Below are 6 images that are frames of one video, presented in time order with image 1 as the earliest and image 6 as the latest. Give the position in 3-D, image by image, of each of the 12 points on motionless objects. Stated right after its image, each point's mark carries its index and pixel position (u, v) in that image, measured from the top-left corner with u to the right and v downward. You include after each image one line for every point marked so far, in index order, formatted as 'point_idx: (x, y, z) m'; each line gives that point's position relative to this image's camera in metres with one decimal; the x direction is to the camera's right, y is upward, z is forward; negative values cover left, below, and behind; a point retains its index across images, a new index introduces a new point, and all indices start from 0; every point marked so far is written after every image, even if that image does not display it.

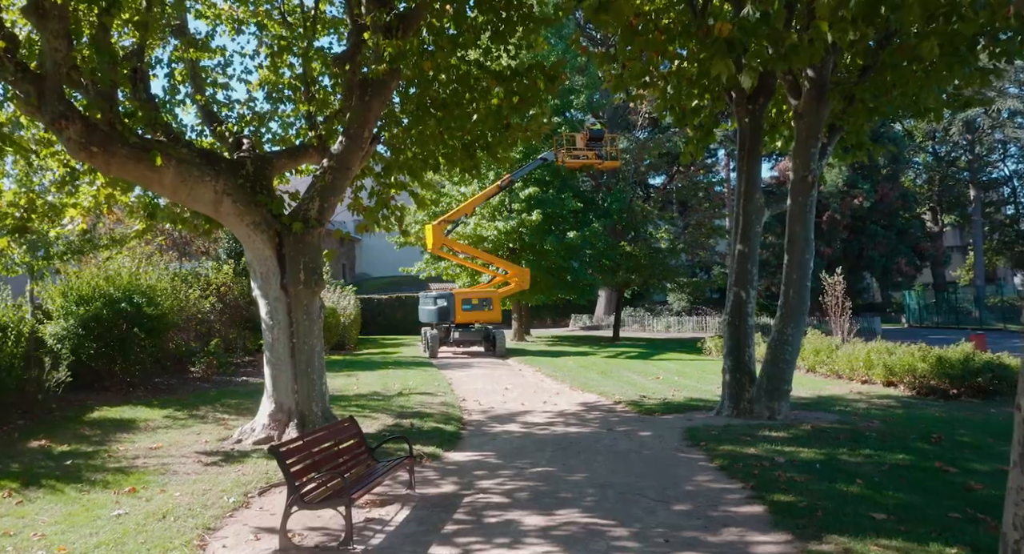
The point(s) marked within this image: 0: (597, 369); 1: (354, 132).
0: (+1.9, -2.0, +17.4) m
1: (-2.1, +2.0, +10.6) m
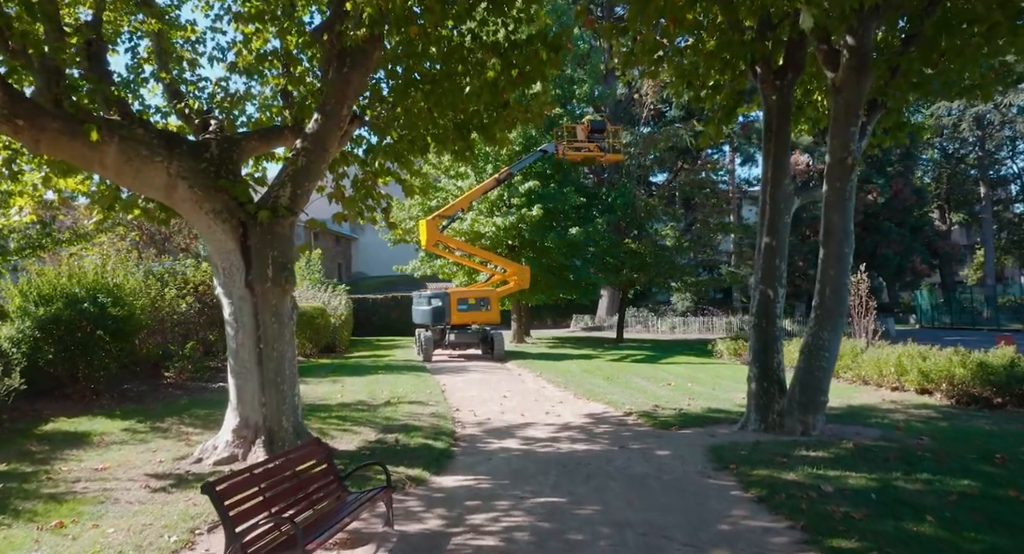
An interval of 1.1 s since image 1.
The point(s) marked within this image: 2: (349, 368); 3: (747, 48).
0: (+1.9, -2.0, +16.1) m
1: (-2.1, +2.0, +9.3) m
2: (-3.7, -2.1, +18.1) m
3: (+3.0, +2.9, +9.9) m
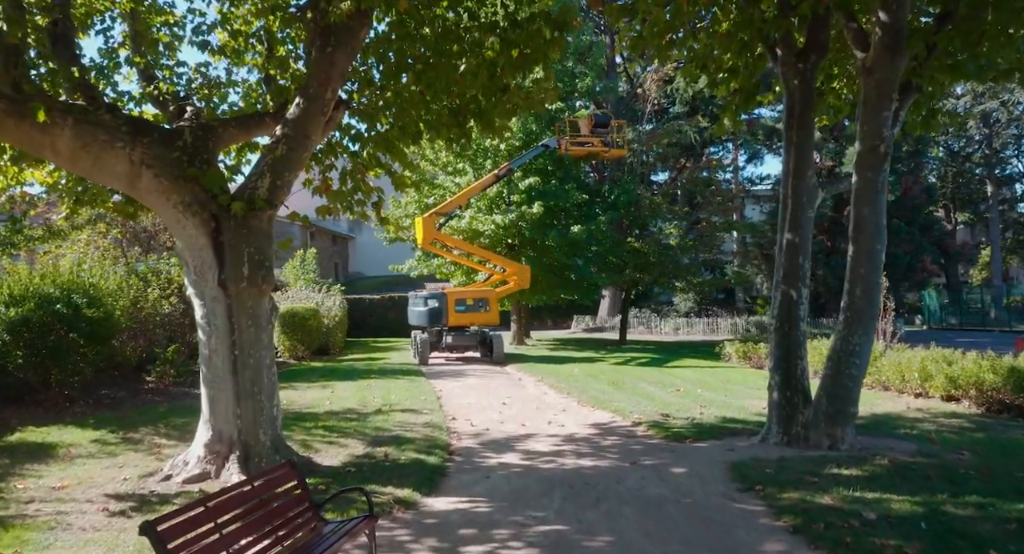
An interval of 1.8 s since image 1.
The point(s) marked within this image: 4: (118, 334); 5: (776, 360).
0: (+1.9, -2.0, +15.3) m
1: (-2.1, +2.0, +8.5) m
2: (-3.7, -2.1, +17.3) m
3: (+3.0, +2.9, +9.1) m
4: (-7.2, -1.0, +14.4) m
5: (+3.0, -1.0, +9.0) m
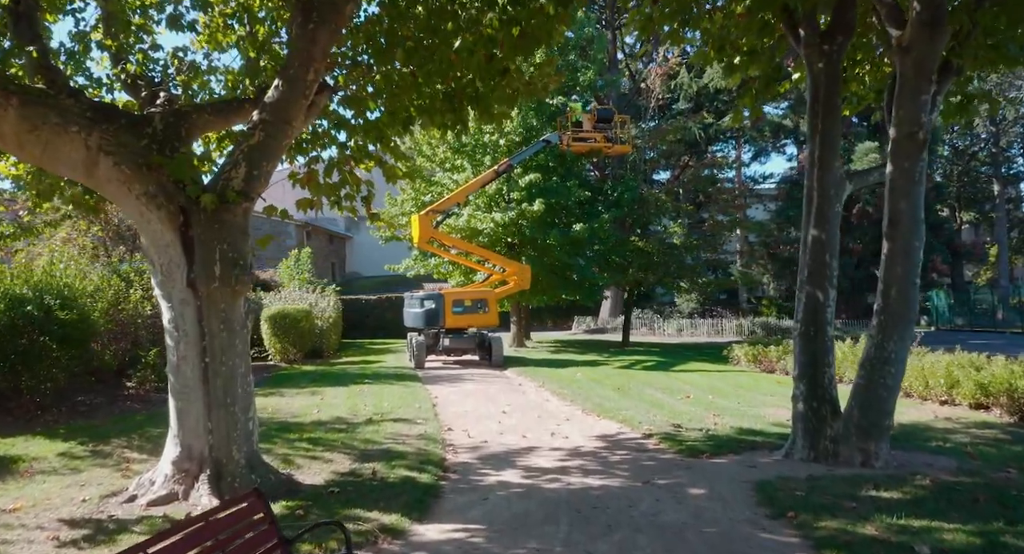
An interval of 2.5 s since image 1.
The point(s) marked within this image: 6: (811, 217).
0: (+1.9, -2.0, +14.6) m
1: (-2.1, +2.0, +7.8) m
2: (-3.7, -2.1, +16.5) m
3: (+3.0, +2.9, +8.3) m
4: (-7.2, -1.0, +13.7) m
5: (+3.0, -1.0, +8.3) m
6: (+3.2, +0.6, +8.6) m
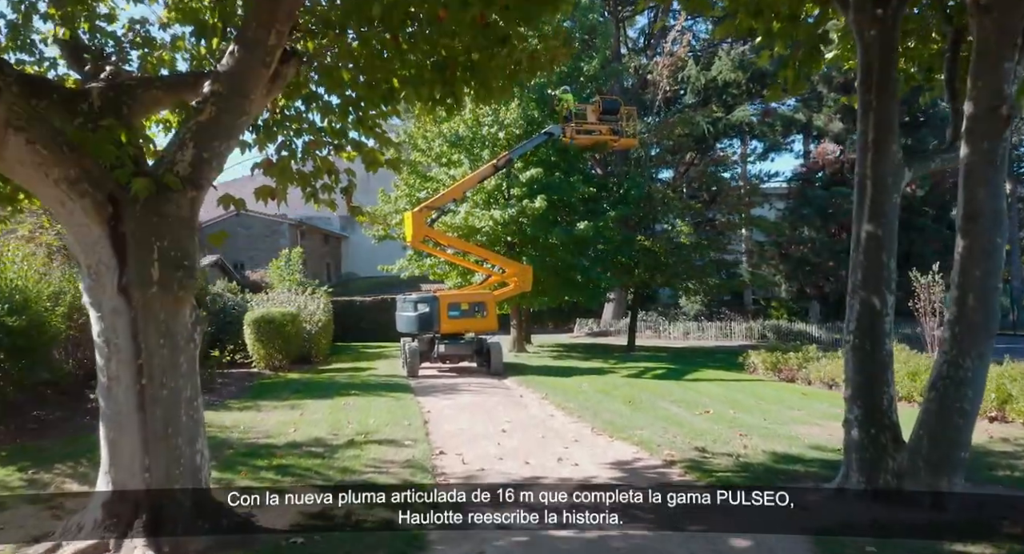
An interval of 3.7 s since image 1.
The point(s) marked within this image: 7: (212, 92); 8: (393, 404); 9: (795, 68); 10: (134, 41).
0: (+1.9, -2.0, +13.3) m
1: (-2.1, +2.0, +6.5) m
2: (-3.7, -2.1, +15.2) m
3: (+3.0, +2.9, +7.1) m
4: (-7.2, -1.1, +12.4) m
5: (+3.0, -1.0, +7.0) m
6: (+3.3, +0.6, +7.3) m
7: (-2.5, +1.5, +6.5) m
8: (-1.9, -2.0, +12.6) m
9: (+3.1, +2.2, +8.8) m
10: (-4.5, +2.8, +9.2) m
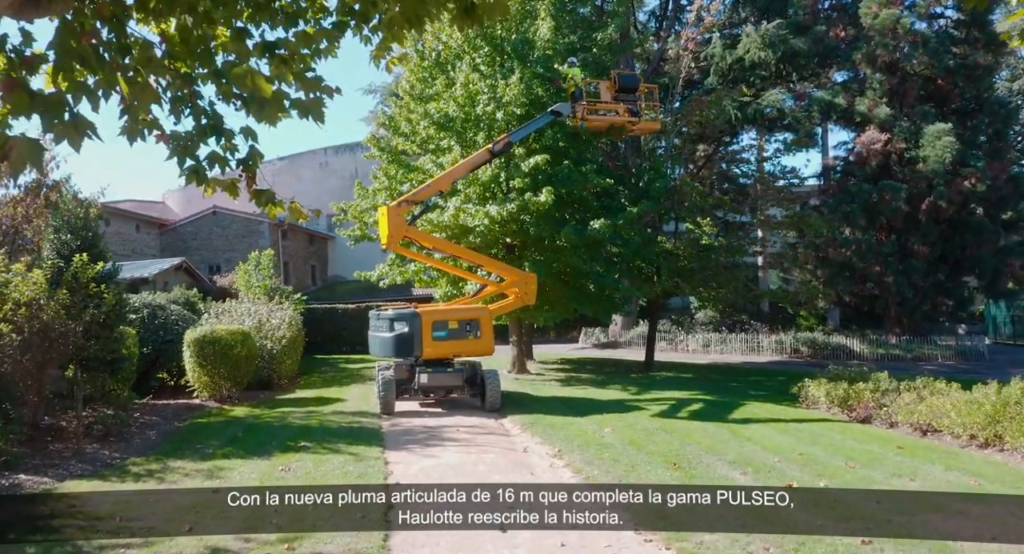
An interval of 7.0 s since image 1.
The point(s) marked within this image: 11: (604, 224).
0: (+1.9, -2.2, +9.9) m
1: (-2.1, +1.8, +3.1) m
2: (-3.7, -2.3, +11.8) m
3: (+3.0, +2.7, +3.7) m
4: (-7.2, -1.3, +9.0) m
5: (+3.1, -1.2, +3.6) m
6: (+3.3, +0.4, +3.9) m
7: (-2.4, +1.3, +3.0) m
8: (-1.9, -2.2, +9.2) m
9: (+3.1, +2.0, +5.4) m
10: (-4.5, +2.6, +5.8) m
11: (+2.1, +1.3, +19.0) m
